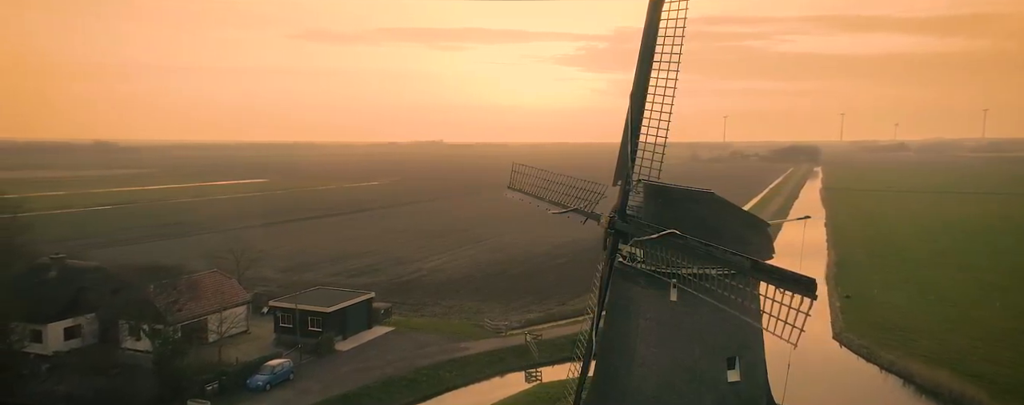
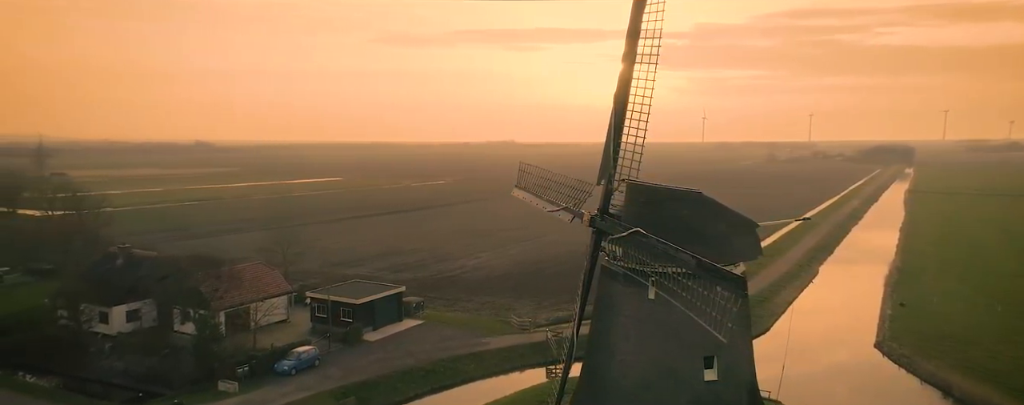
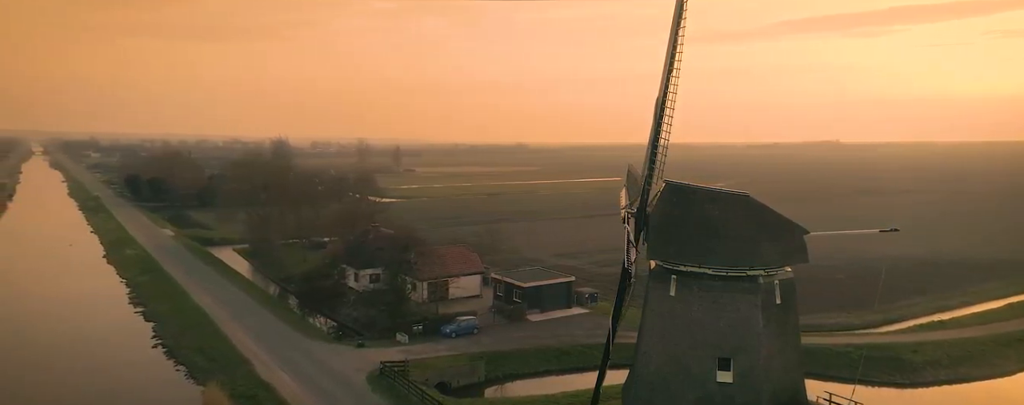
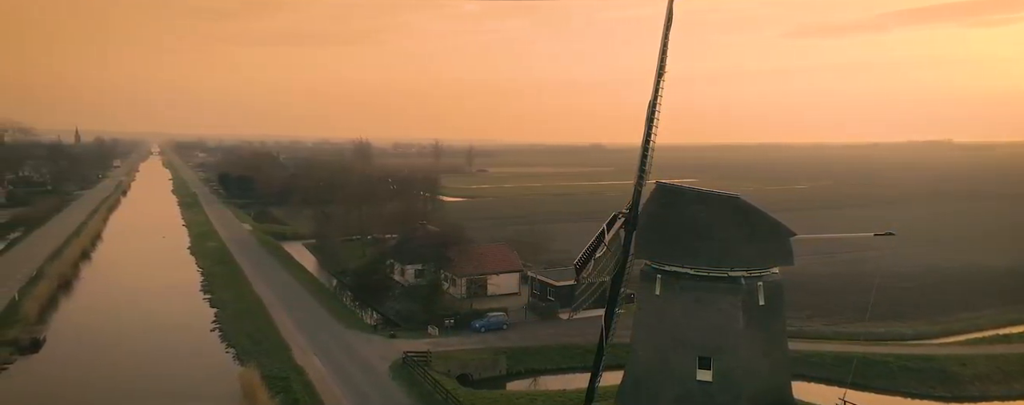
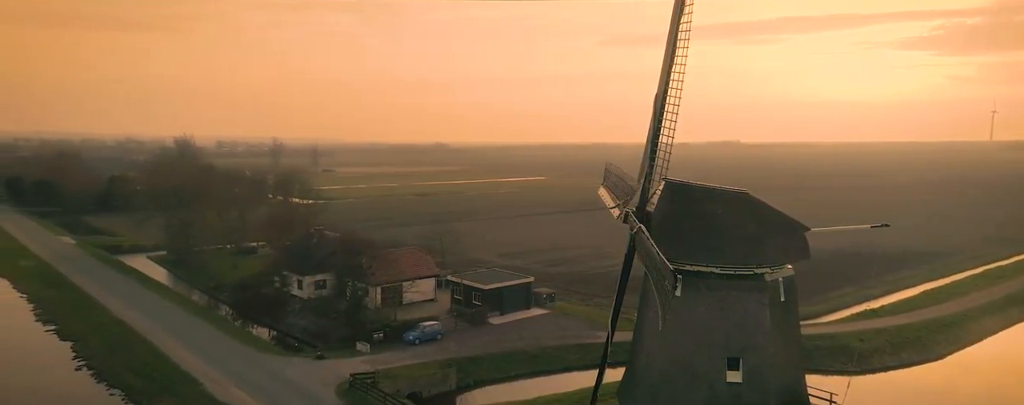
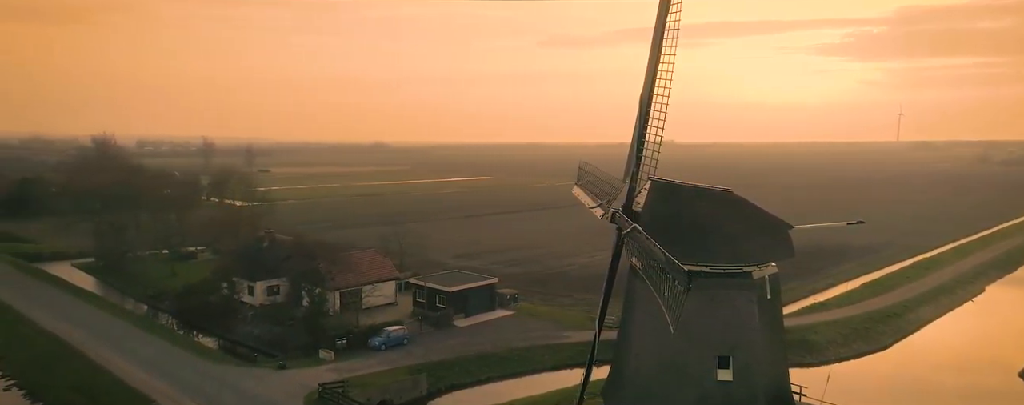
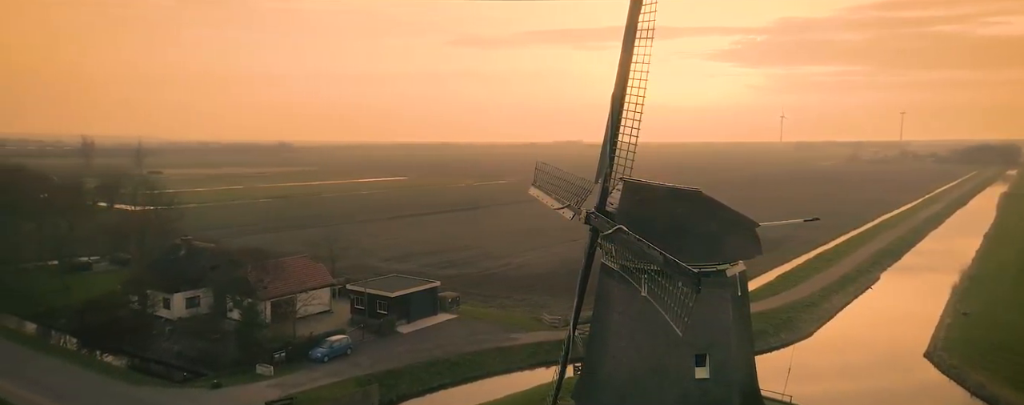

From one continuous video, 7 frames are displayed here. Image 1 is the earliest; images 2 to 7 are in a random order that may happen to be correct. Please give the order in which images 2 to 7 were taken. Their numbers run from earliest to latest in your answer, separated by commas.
2, 7, 6, 5, 3, 4
